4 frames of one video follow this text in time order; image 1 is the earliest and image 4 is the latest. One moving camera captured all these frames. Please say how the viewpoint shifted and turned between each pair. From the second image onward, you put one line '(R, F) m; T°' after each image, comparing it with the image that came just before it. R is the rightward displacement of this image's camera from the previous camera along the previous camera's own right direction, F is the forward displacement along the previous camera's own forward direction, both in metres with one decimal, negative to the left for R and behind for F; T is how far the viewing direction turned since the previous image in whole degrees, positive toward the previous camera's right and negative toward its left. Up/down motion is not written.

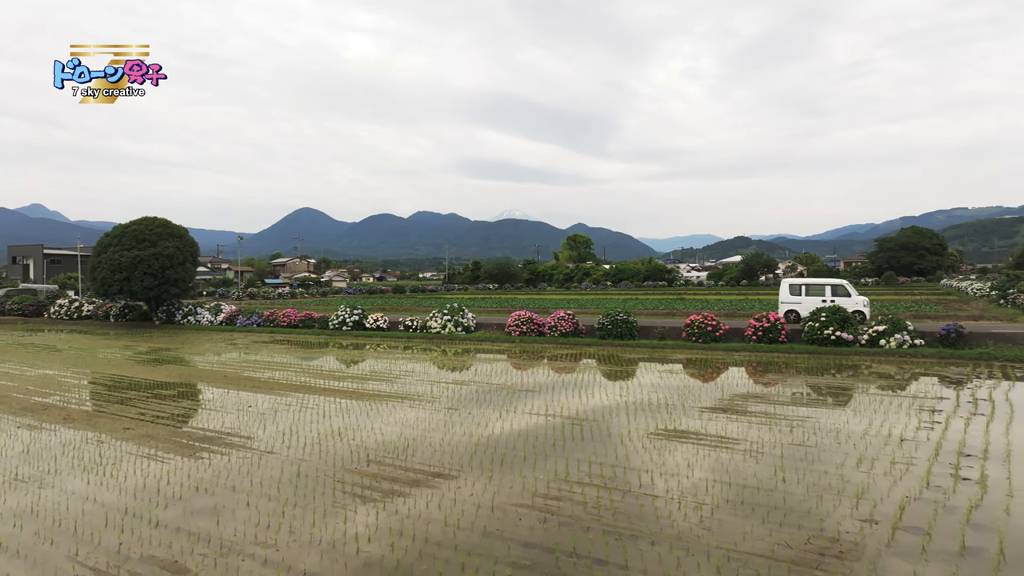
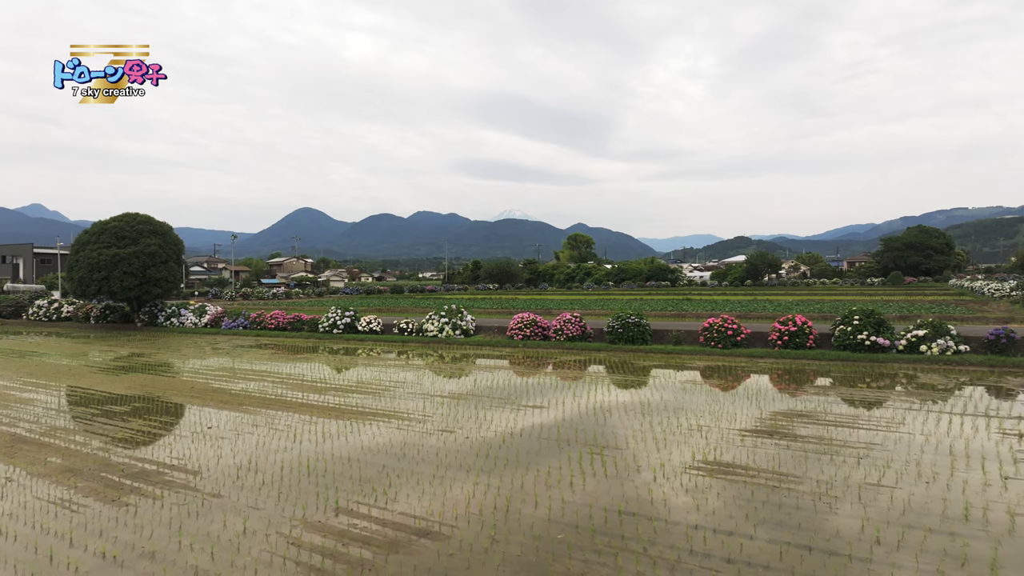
(-0.1, +1.3) m; 0°
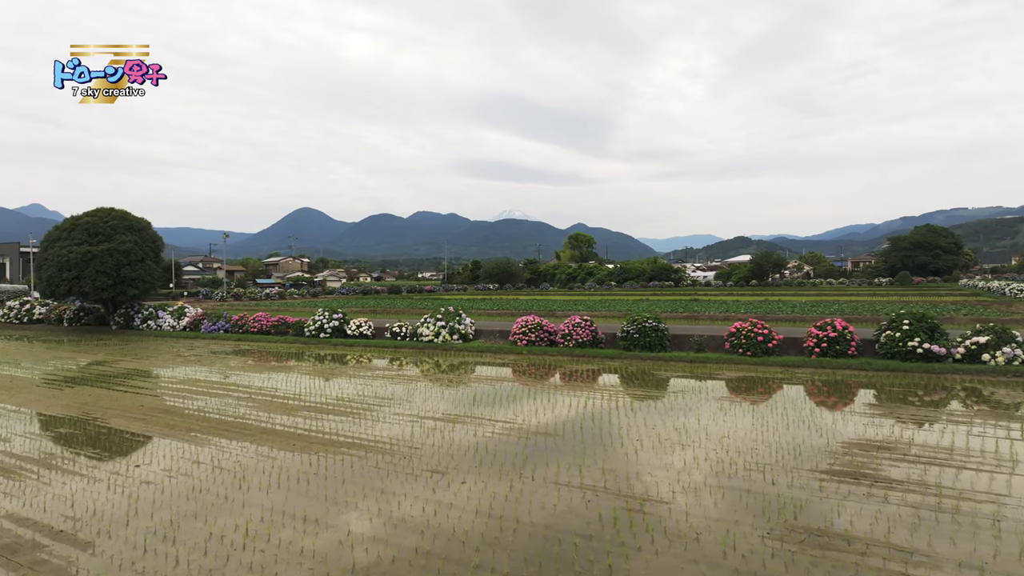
(-0.1, +1.5) m; 0°
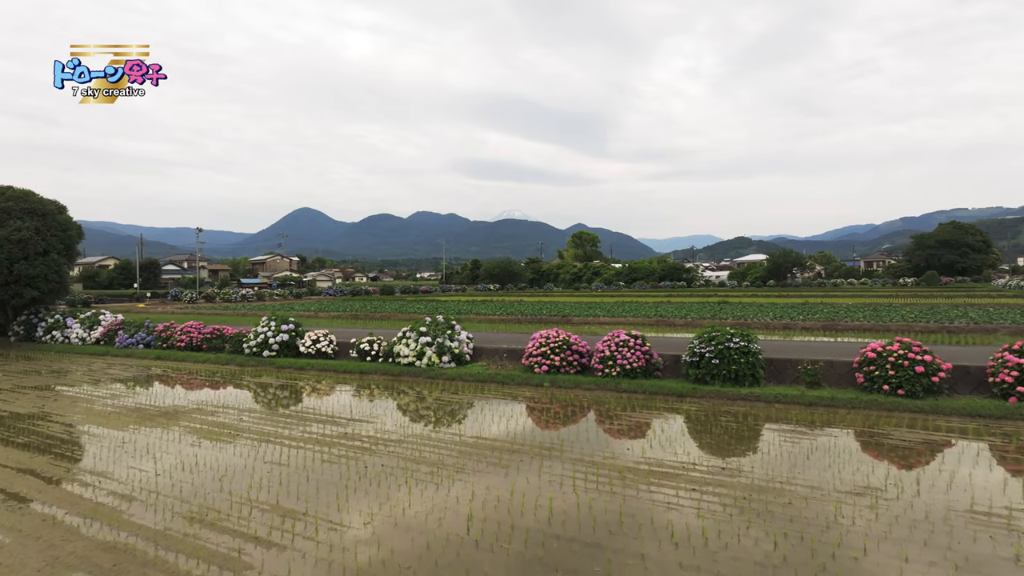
(-0.3, +4.6) m; 0°
